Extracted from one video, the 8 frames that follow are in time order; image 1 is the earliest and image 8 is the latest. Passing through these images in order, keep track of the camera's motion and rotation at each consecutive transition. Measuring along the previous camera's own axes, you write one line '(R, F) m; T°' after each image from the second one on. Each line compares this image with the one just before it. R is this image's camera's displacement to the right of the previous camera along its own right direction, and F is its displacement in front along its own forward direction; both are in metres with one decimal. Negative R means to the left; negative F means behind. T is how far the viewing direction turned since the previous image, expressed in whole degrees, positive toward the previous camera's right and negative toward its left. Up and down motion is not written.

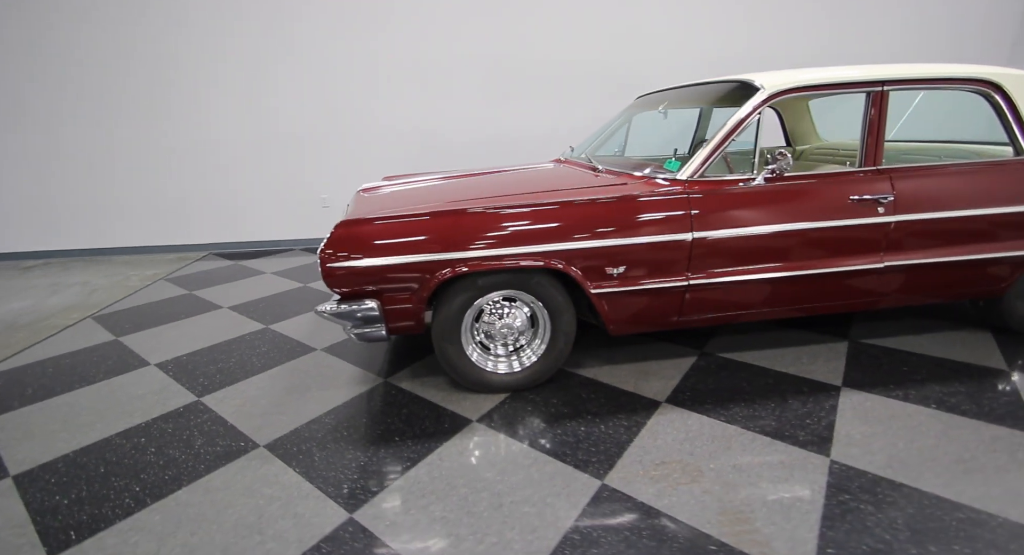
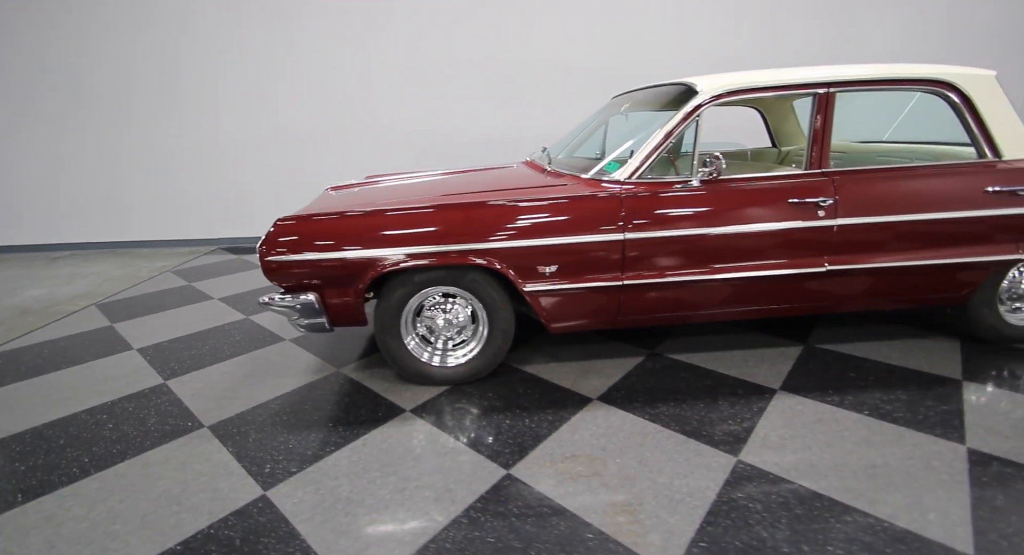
(+0.4, -0.1) m; -3°
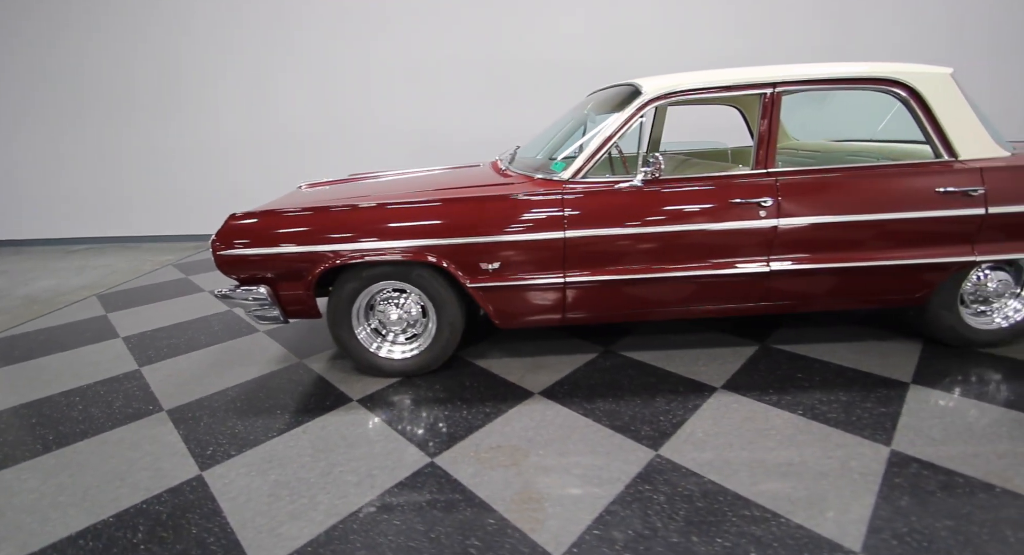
(+0.3, 0.0) m; -2°
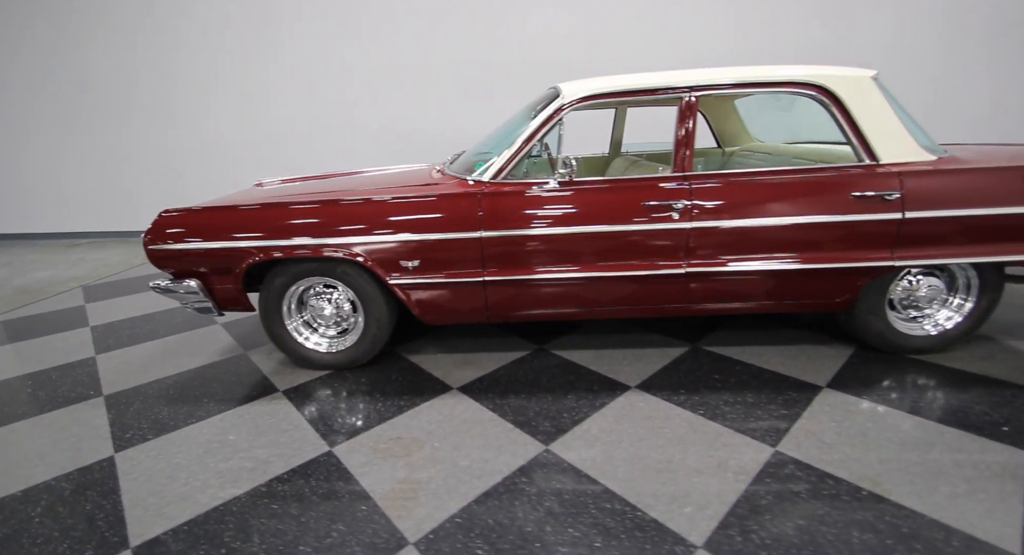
(+0.4, 0.0) m; -2°
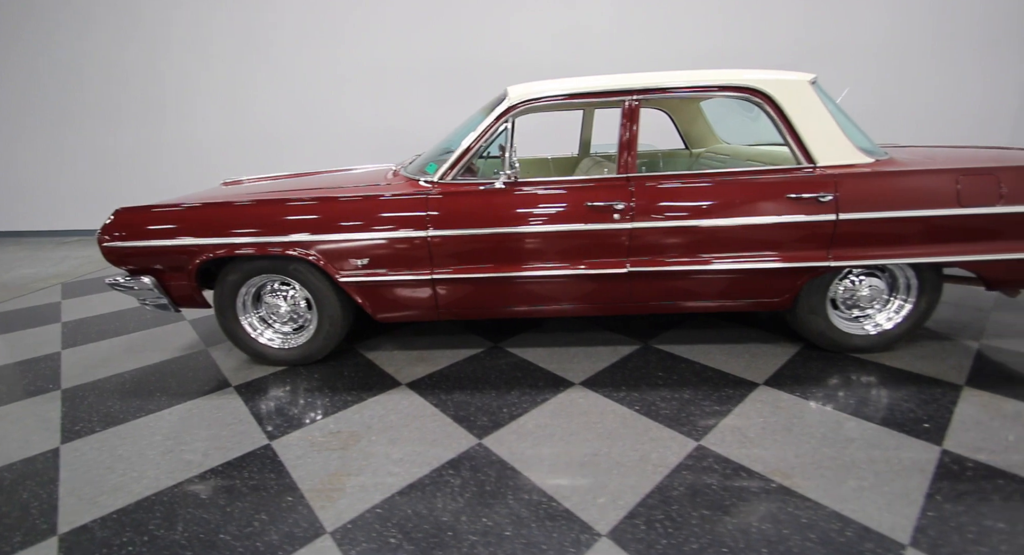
(+0.2, 0.0) m; 0°
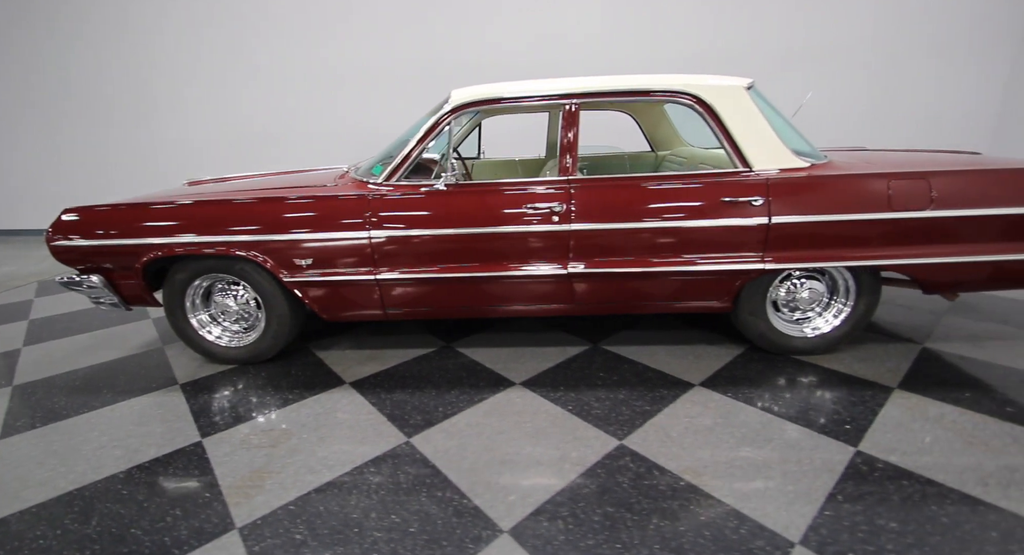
(+0.3, 0.0) m; 0°
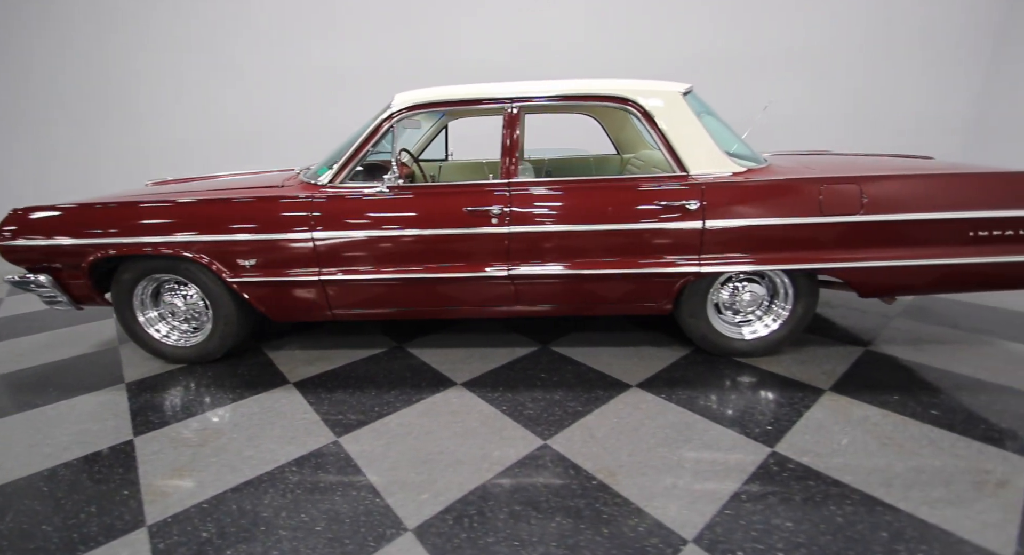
(+0.3, 0.0) m; 0°
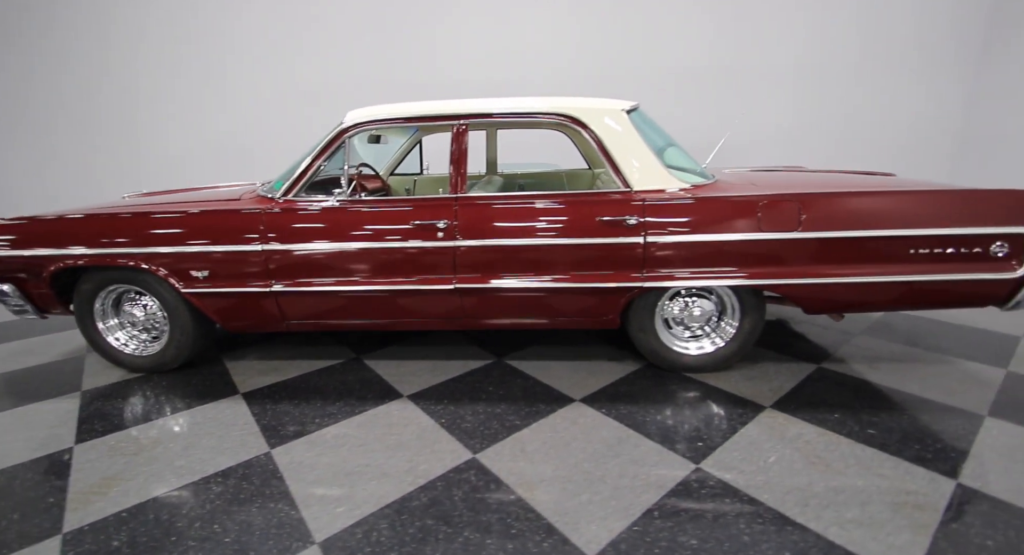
(+0.3, 0.0) m; -1°
